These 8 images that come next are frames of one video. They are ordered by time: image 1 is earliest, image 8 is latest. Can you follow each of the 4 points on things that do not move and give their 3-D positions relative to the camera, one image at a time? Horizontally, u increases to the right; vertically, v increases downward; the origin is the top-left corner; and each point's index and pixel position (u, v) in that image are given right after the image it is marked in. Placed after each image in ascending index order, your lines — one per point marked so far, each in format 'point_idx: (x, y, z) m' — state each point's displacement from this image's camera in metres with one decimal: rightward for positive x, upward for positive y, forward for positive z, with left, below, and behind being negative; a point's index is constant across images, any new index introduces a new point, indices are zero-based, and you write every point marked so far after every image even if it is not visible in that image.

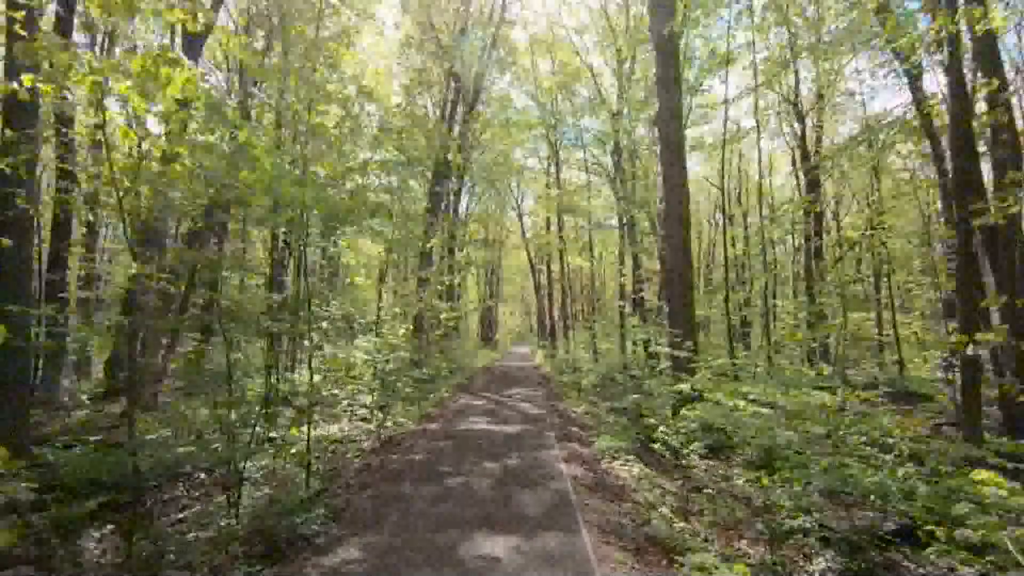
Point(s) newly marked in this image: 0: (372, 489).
0: (-1.4, -2.1, +5.9) m
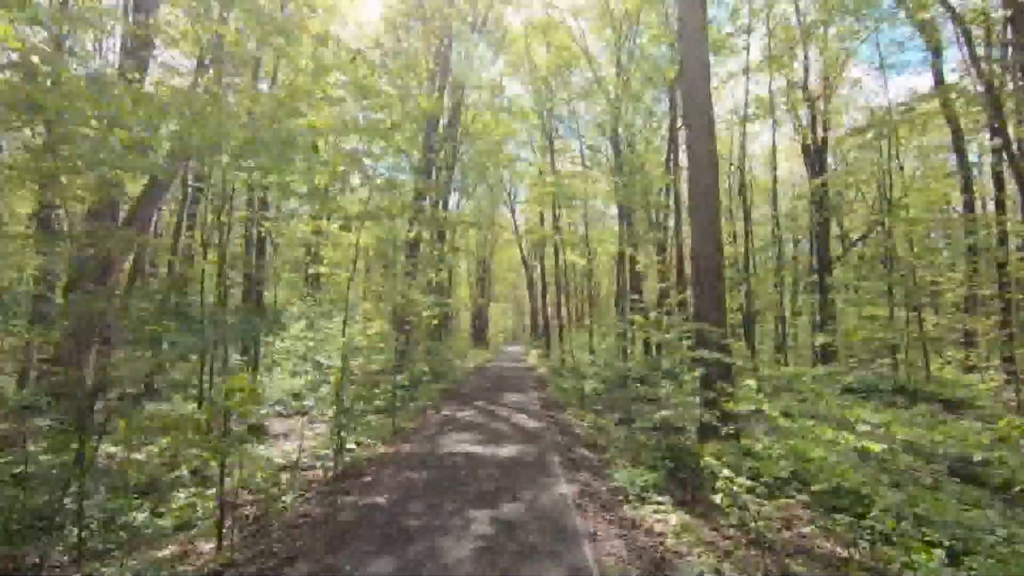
0: (-1.4, -2.0, +4.4) m
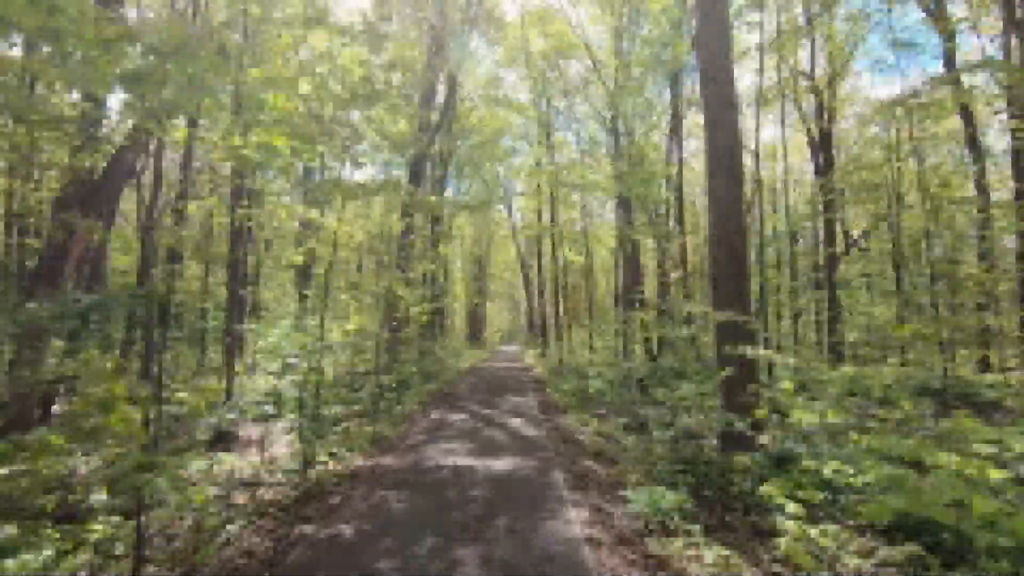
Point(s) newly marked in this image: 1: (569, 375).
0: (-1.5, -1.8, +3.6) m
1: (+1.7, -2.6, +17.3) m
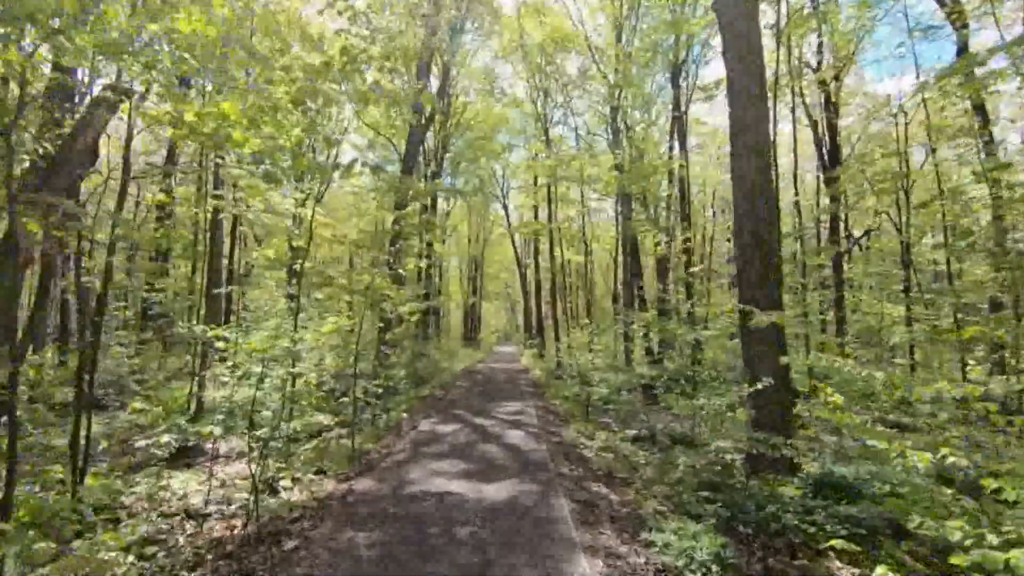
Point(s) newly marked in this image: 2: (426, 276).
0: (-1.5, -1.8, +2.8) m
1: (+1.6, -2.6, +16.5) m
2: (-2.8, +0.4, +19.1) m
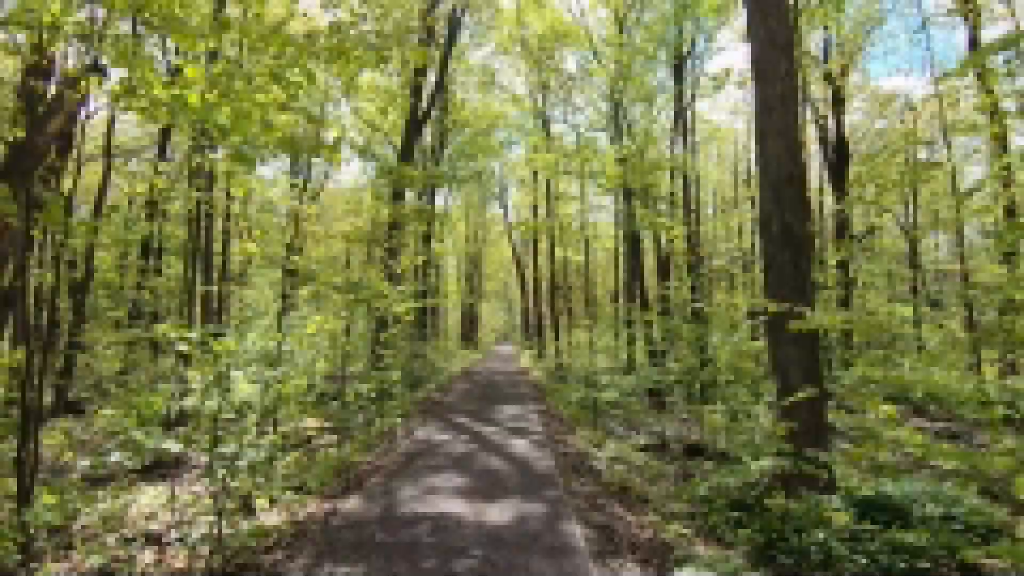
0: (-1.4, -1.8, +2.2) m
1: (+1.6, -2.5, +15.9) m
2: (-2.8, +0.4, +18.6) m
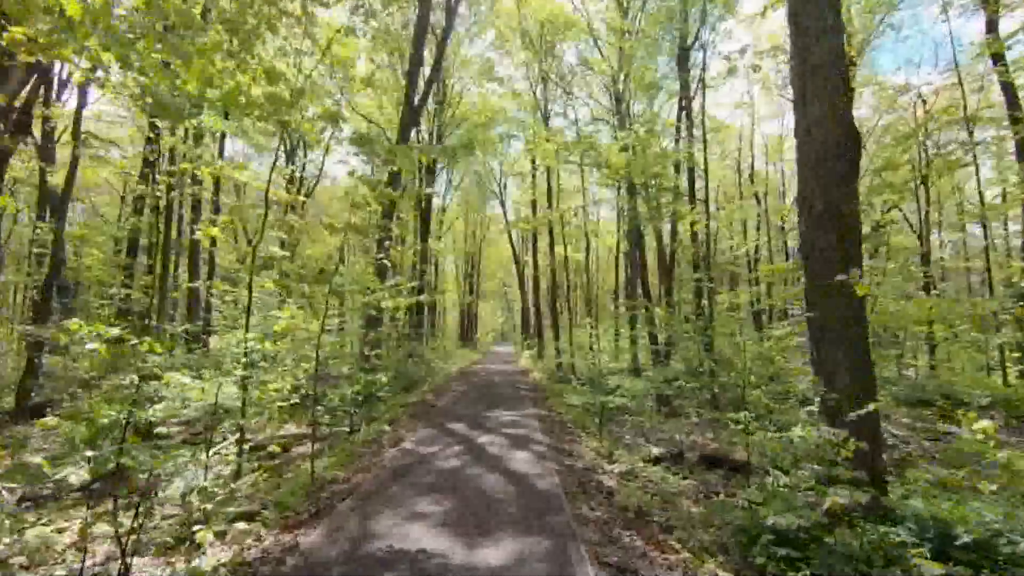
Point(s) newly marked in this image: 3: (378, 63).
0: (-1.4, -1.7, +1.5) m
1: (+1.6, -2.5, +15.2) m
2: (-2.8, +0.5, +17.8) m
3: (-4.0, +6.6, +17.4) m
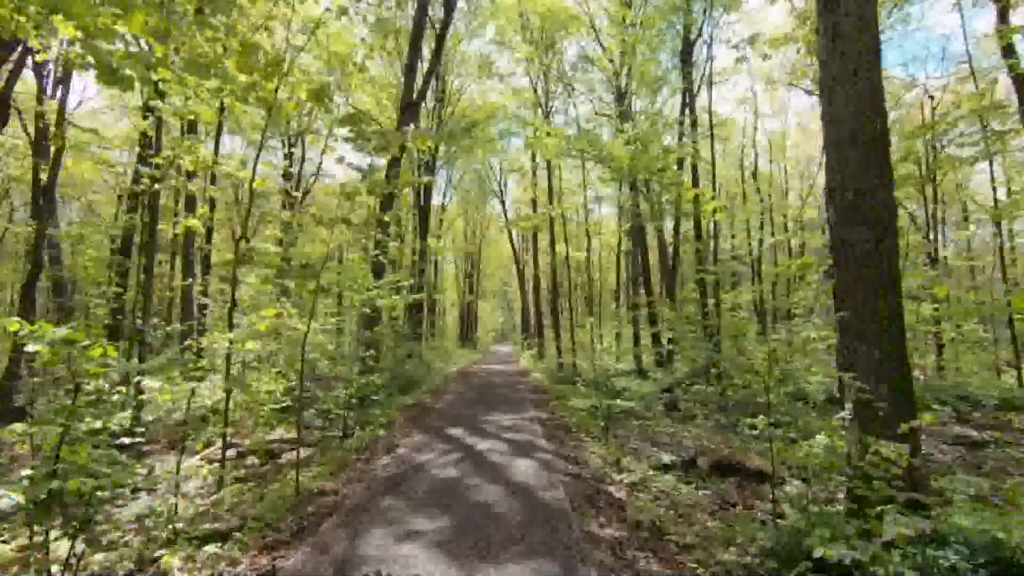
0: (-1.4, -1.7, +1.1) m
1: (+1.6, -2.4, +14.8) m
2: (-2.8, +0.5, +17.5) m
3: (-4.0, +6.7, +17.1) m
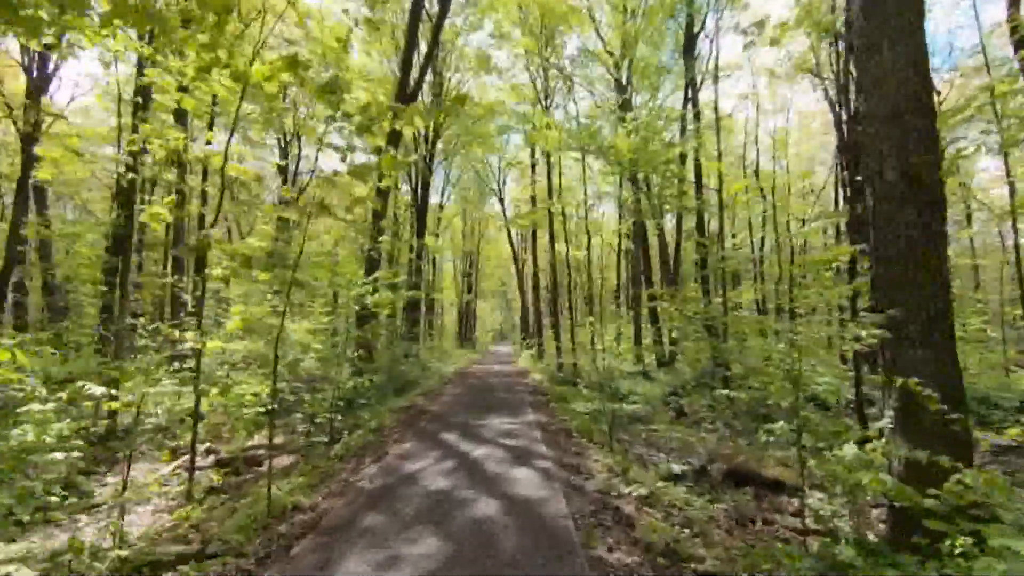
0: (-1.4, -1.6, +0.7) m
1: (+1.5, -2.4, +14.4) m
2: (-2.8, +0.6, +17.0) m
3: (-4.0, +6.7, +16.6) m
